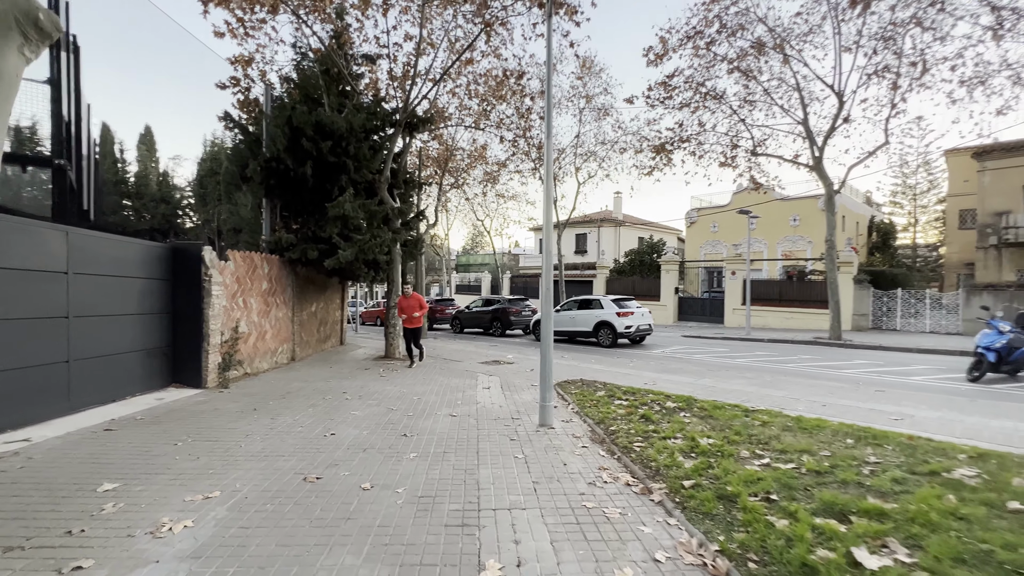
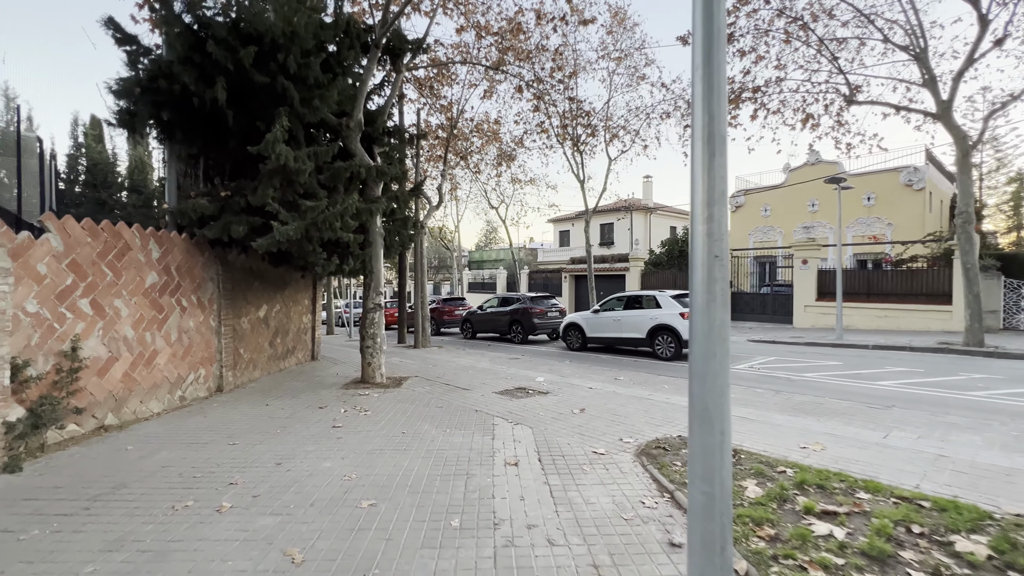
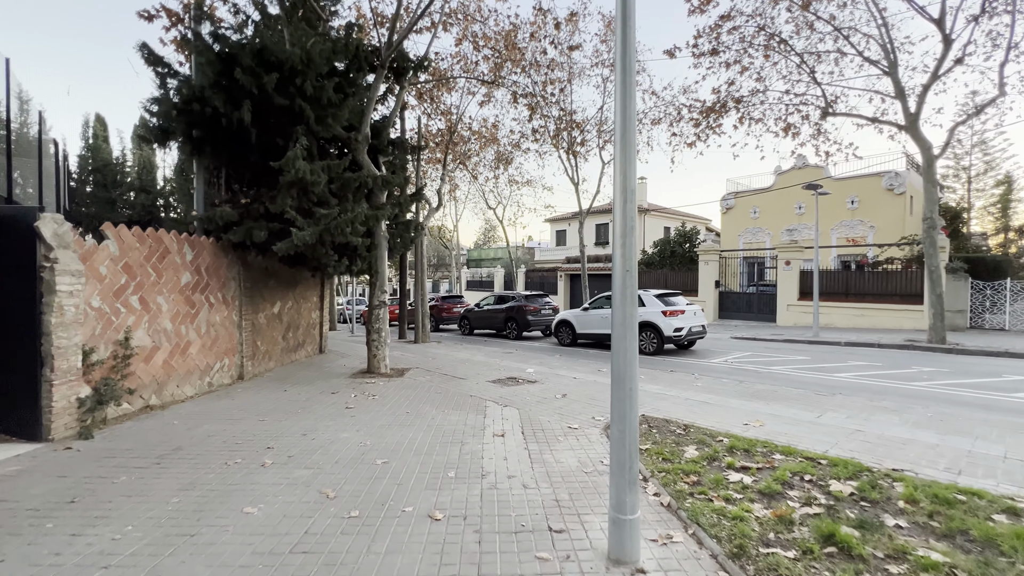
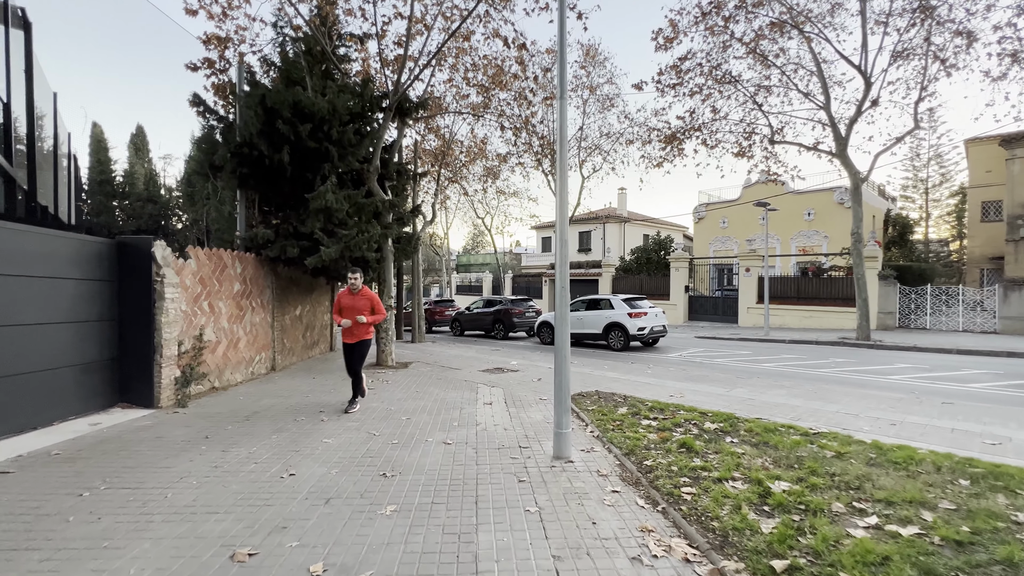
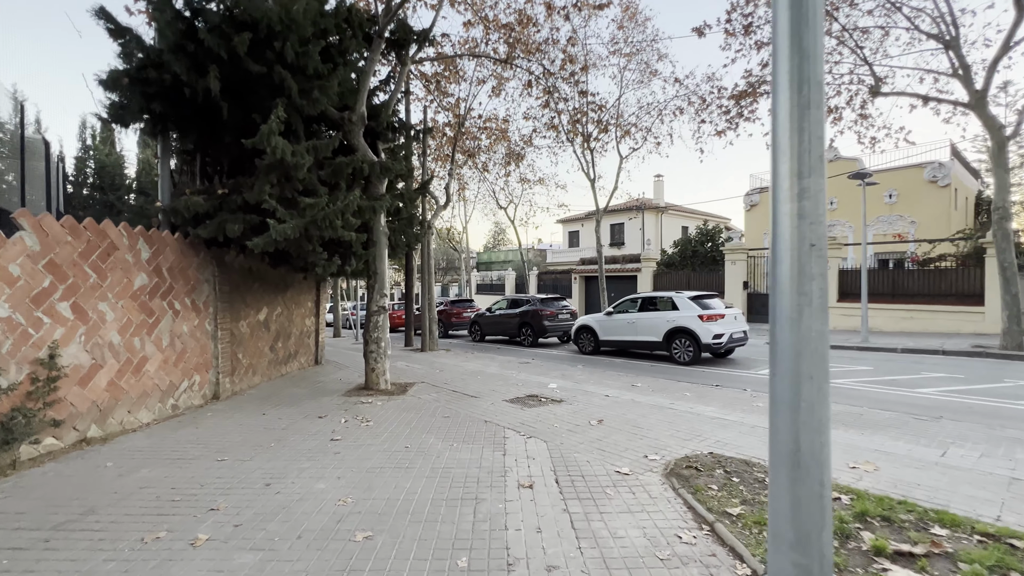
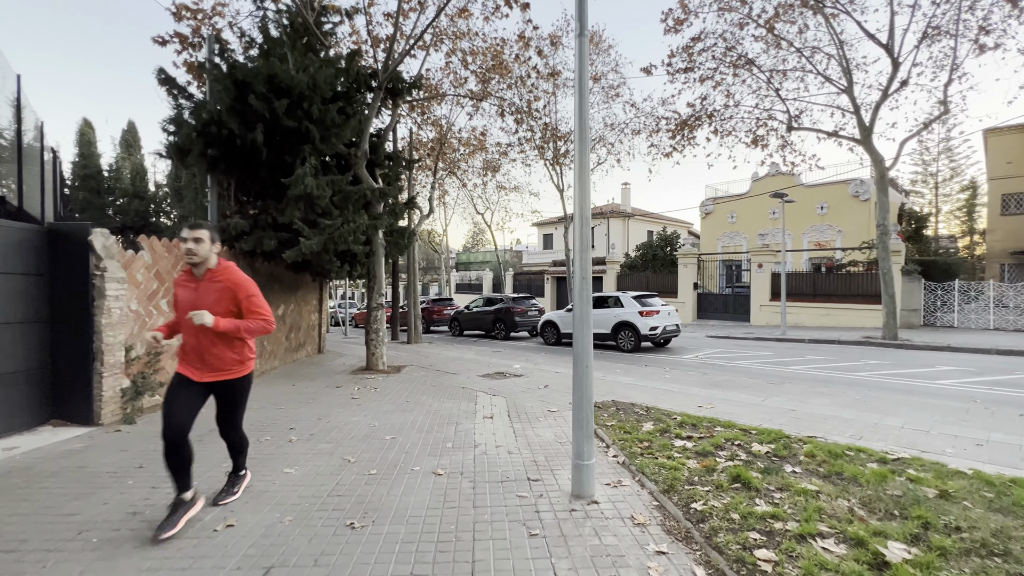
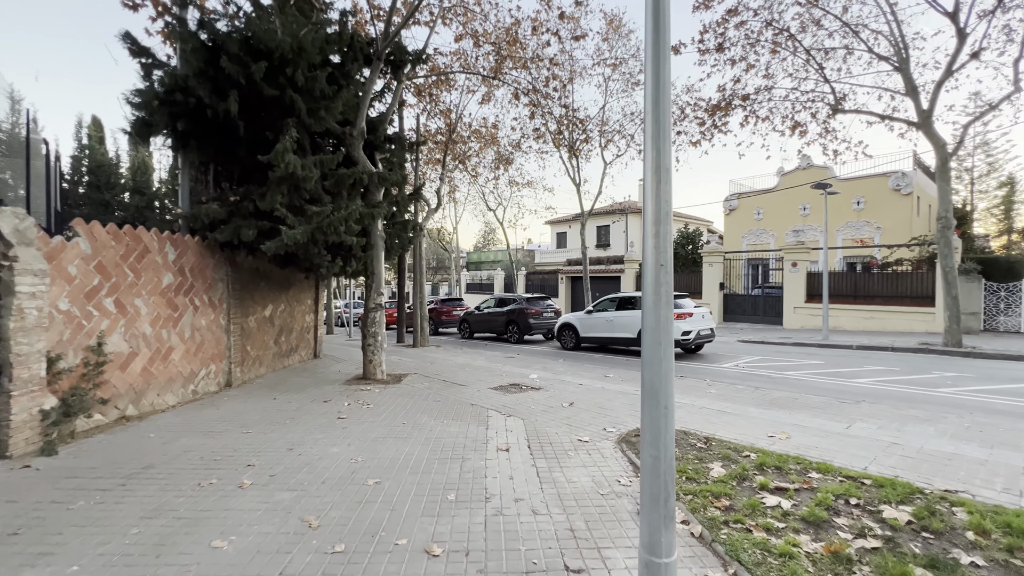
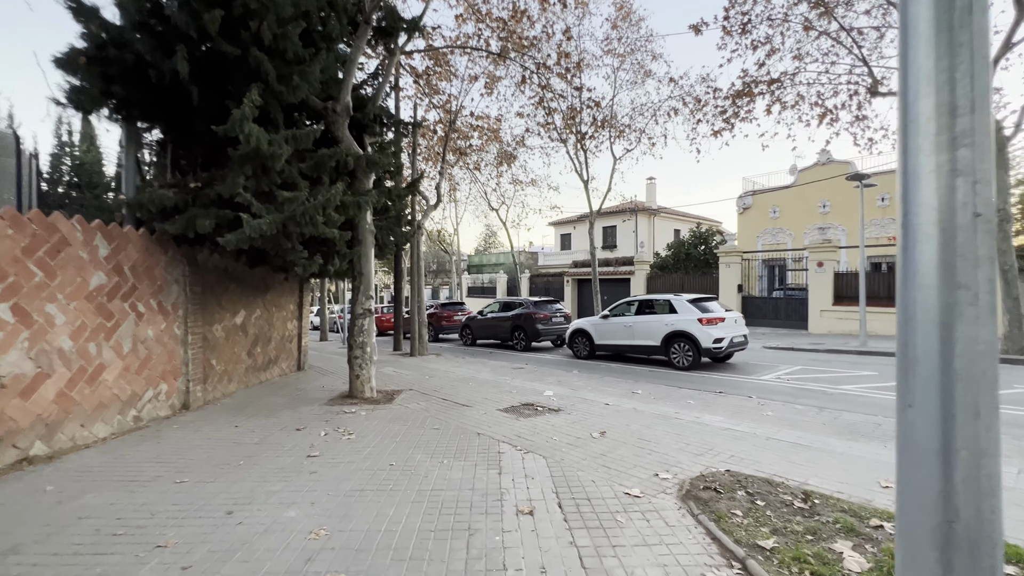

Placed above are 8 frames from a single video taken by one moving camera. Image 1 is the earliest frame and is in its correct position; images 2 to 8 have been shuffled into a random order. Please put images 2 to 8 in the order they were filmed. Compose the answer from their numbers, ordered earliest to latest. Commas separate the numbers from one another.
4, 6, 3, 7, 2, 5, 8
